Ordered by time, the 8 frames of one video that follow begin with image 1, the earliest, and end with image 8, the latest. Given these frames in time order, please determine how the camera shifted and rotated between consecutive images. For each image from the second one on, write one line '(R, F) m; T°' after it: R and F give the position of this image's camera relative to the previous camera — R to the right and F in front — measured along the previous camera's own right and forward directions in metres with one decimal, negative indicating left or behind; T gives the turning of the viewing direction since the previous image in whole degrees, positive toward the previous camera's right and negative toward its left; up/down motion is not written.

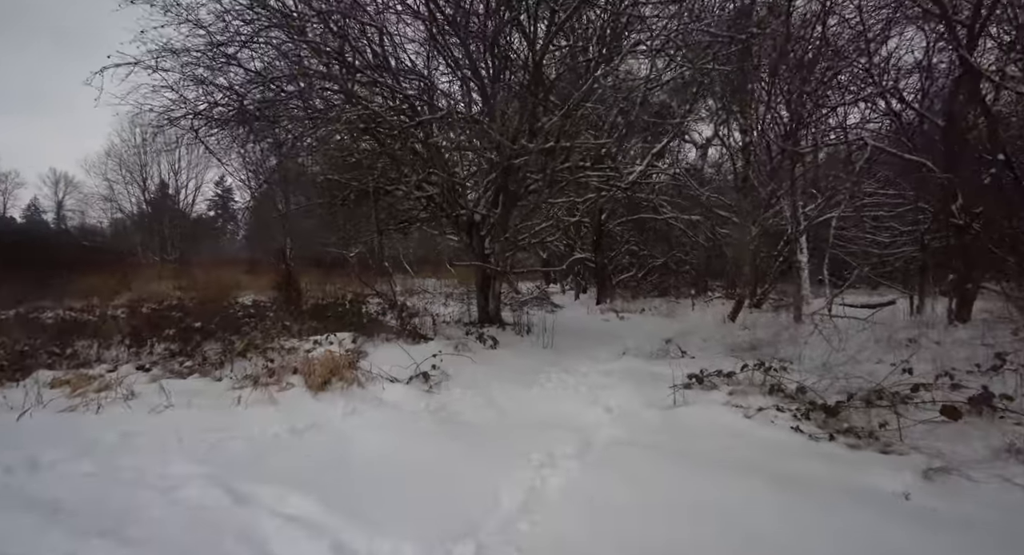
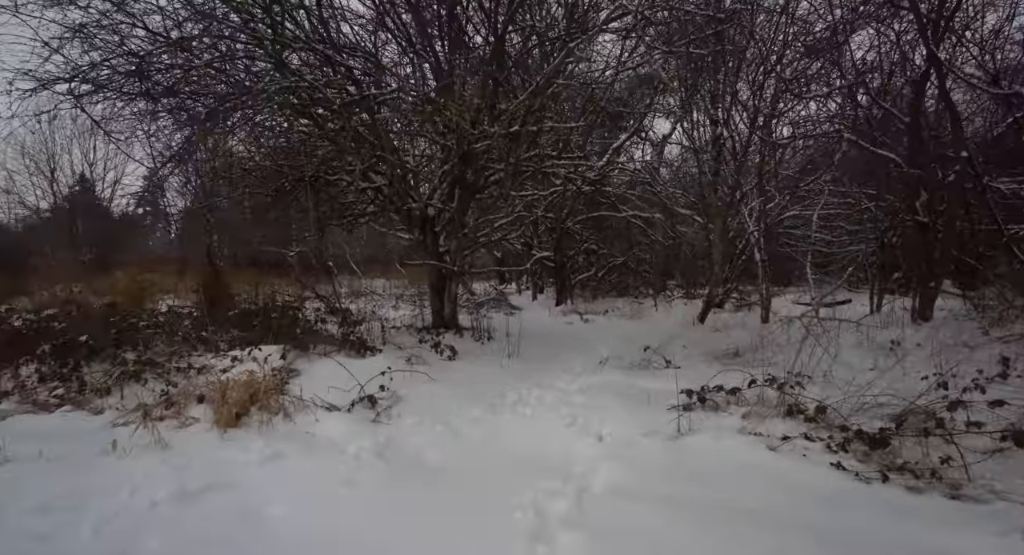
(-0.1, +0.9) m; +5°
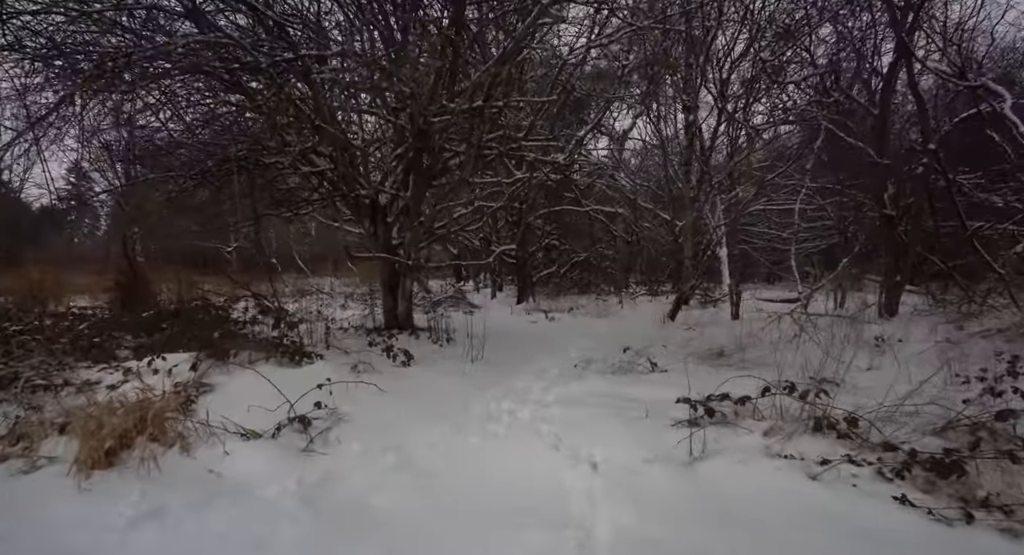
(-0.1, +0.8) m; +4°
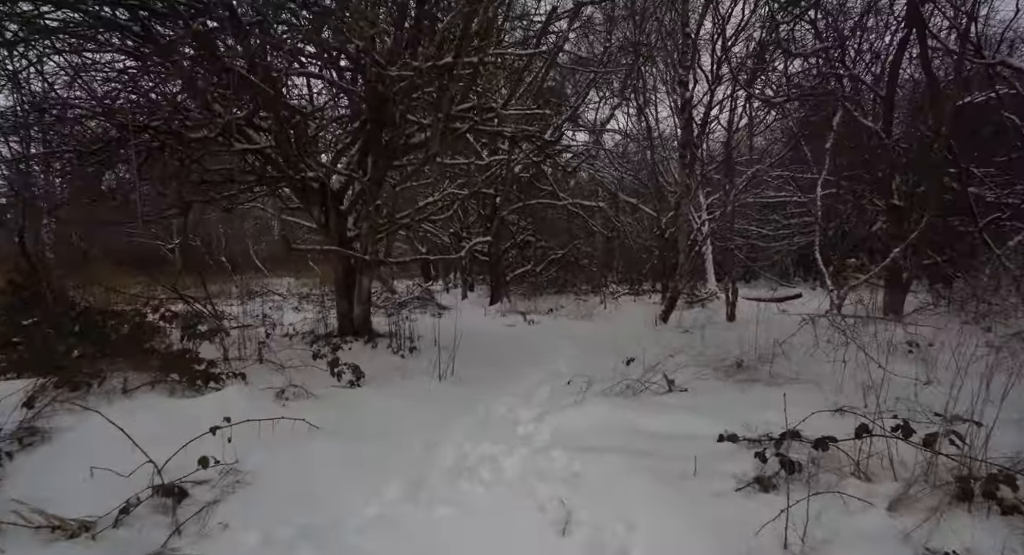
(-0.1, +1.2) m; +3°
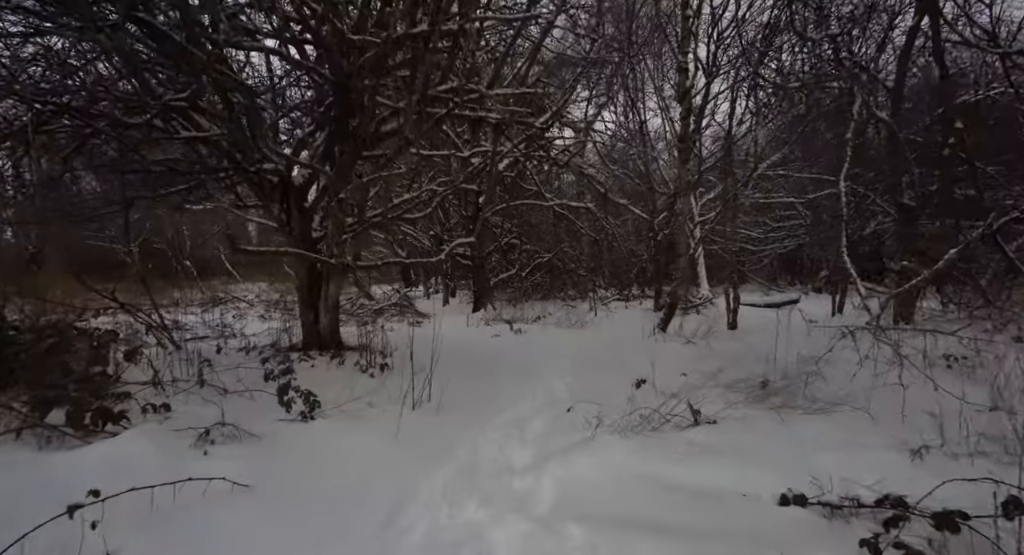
(0.0, +0.8) m; +2°
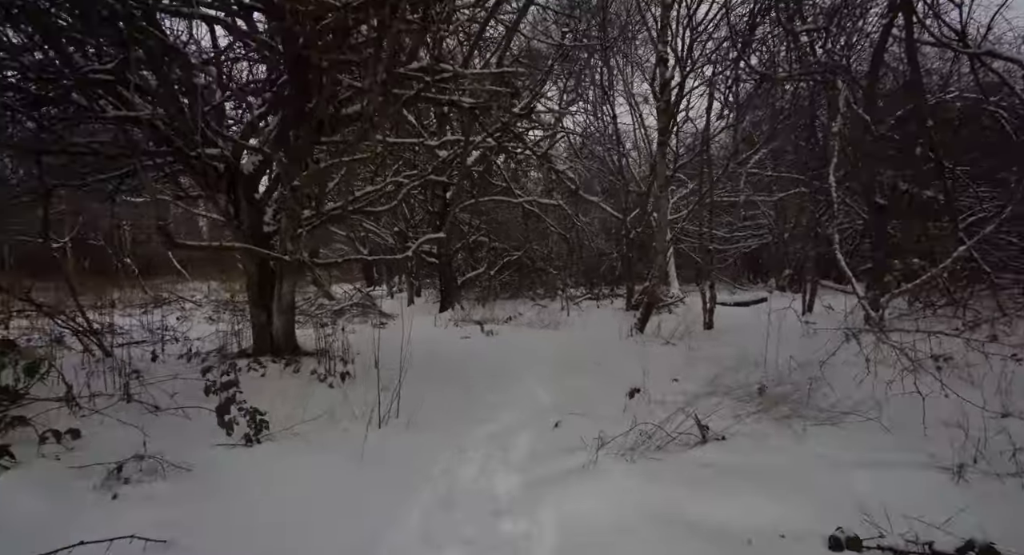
(-0.1, +0.5) m; +4°
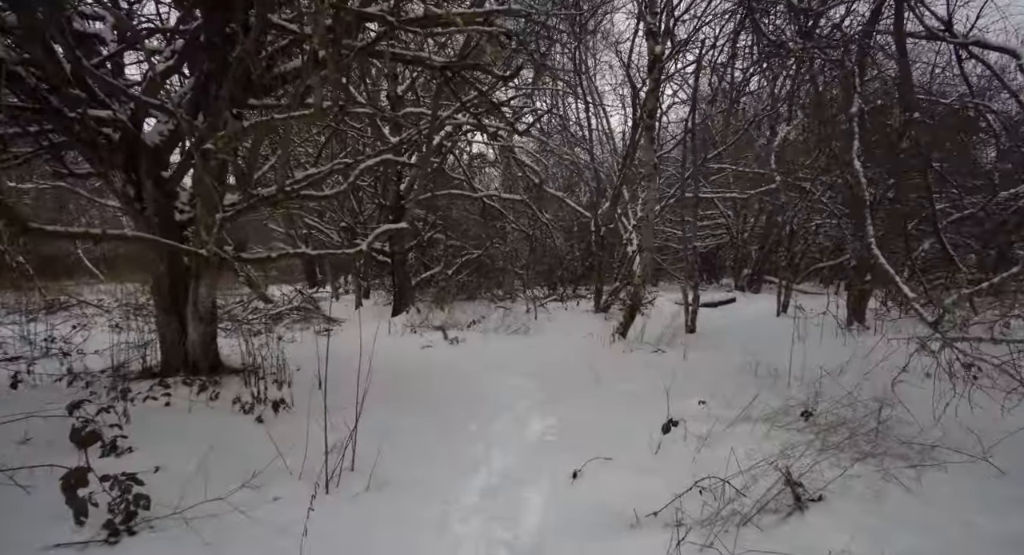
(-0.2, +1.0) m; +5°
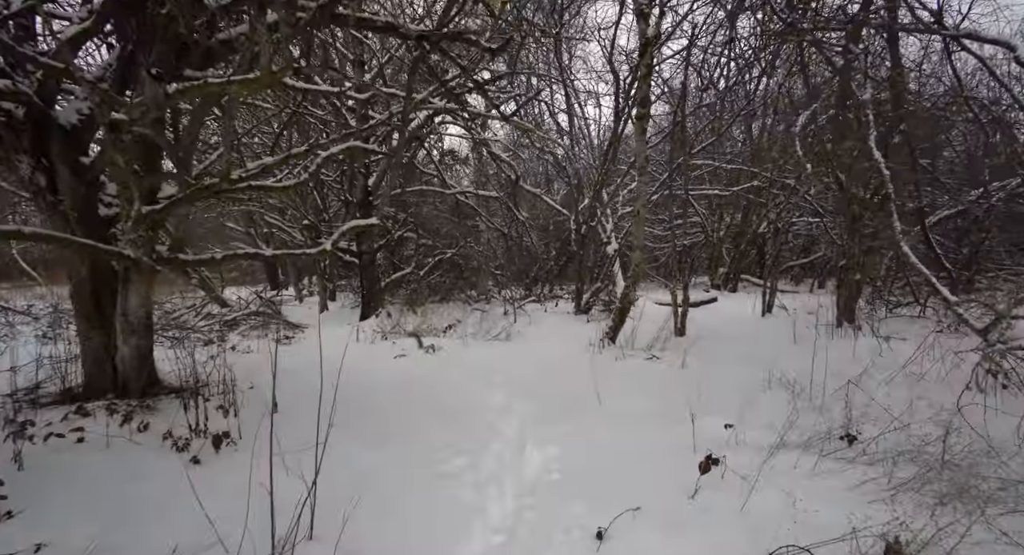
(-0.1, +0.6) m; +3°
